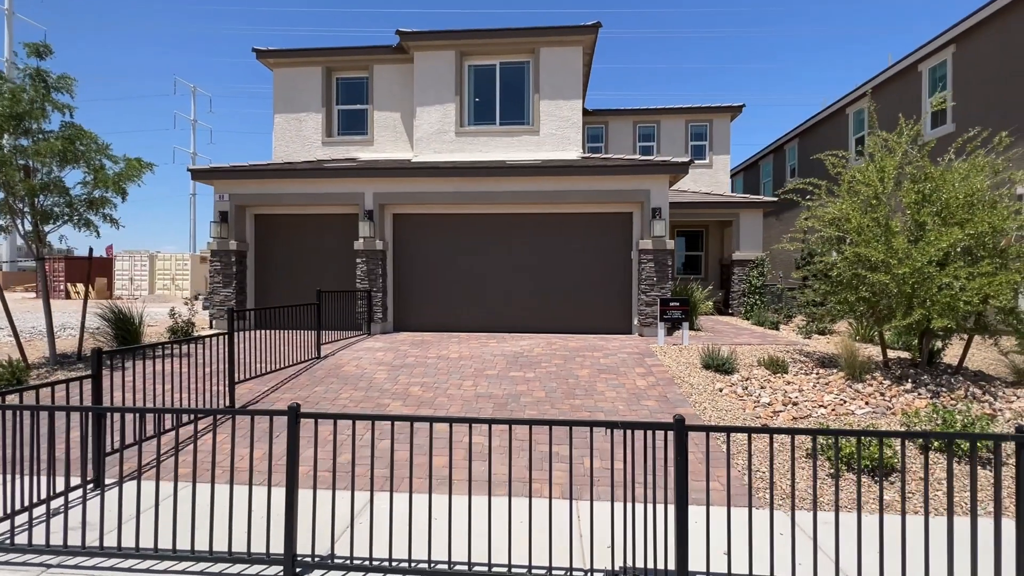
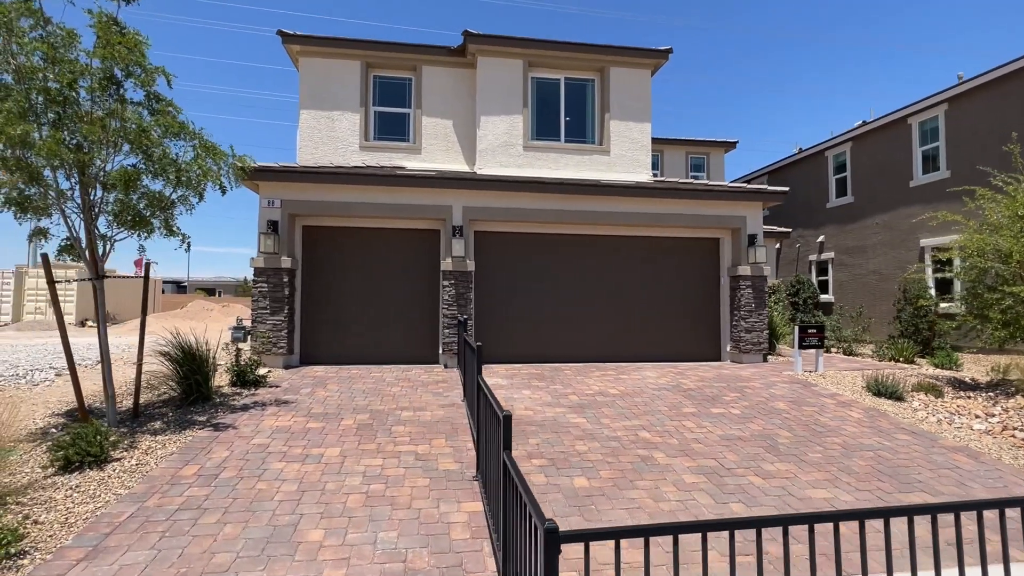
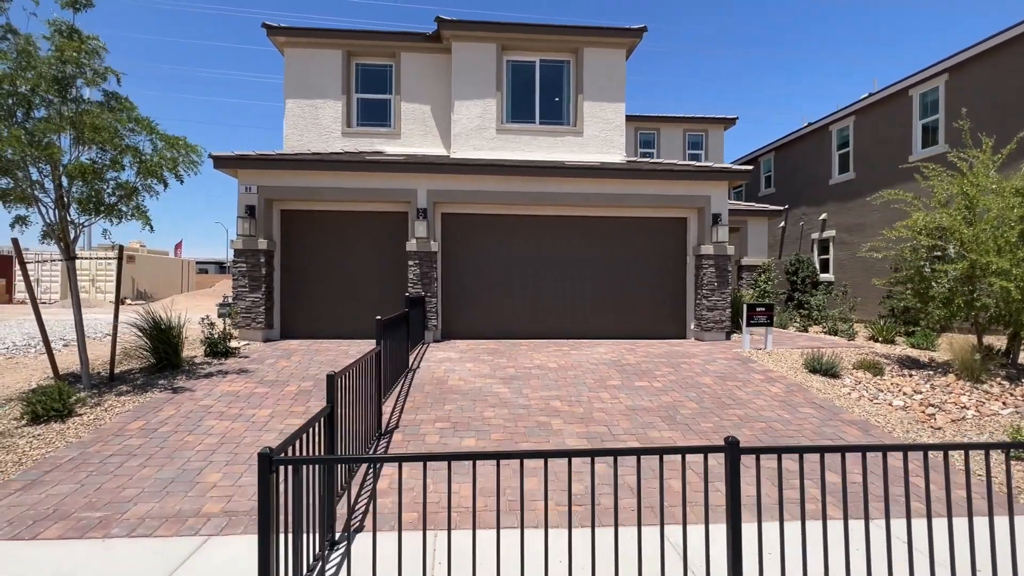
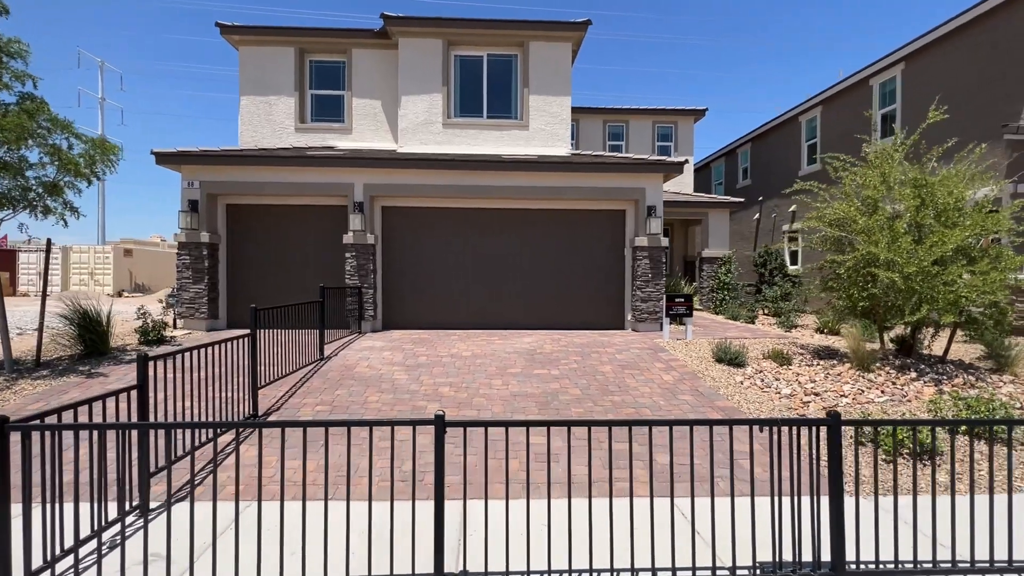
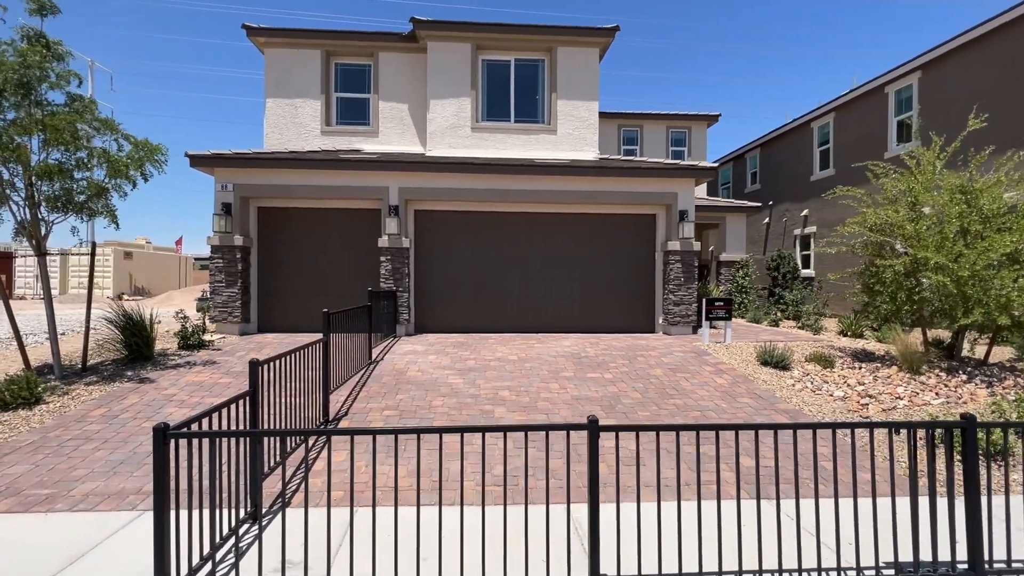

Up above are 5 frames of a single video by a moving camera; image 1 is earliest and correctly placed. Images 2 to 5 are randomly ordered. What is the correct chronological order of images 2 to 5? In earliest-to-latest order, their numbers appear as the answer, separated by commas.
4, 5, 3, 2
